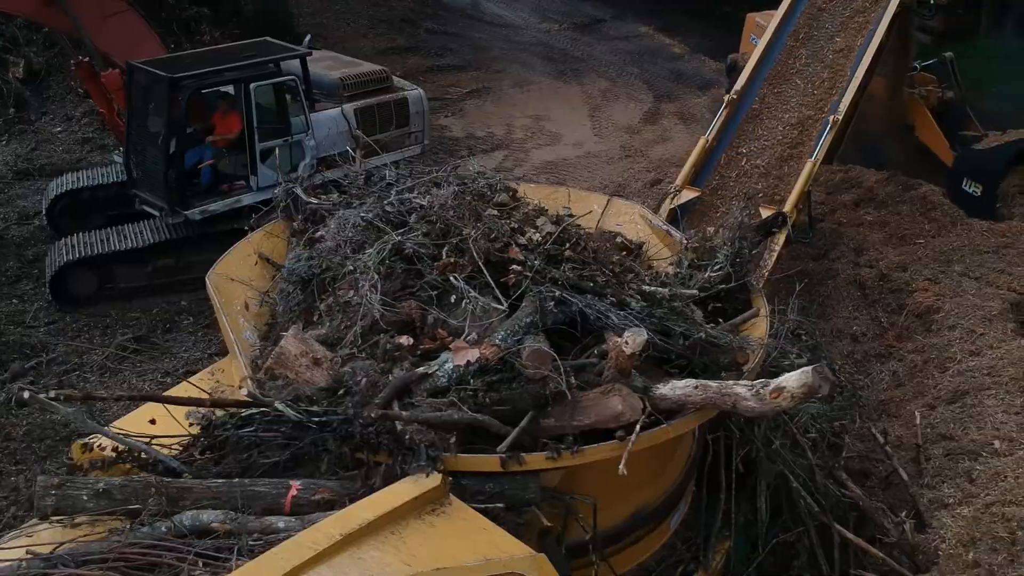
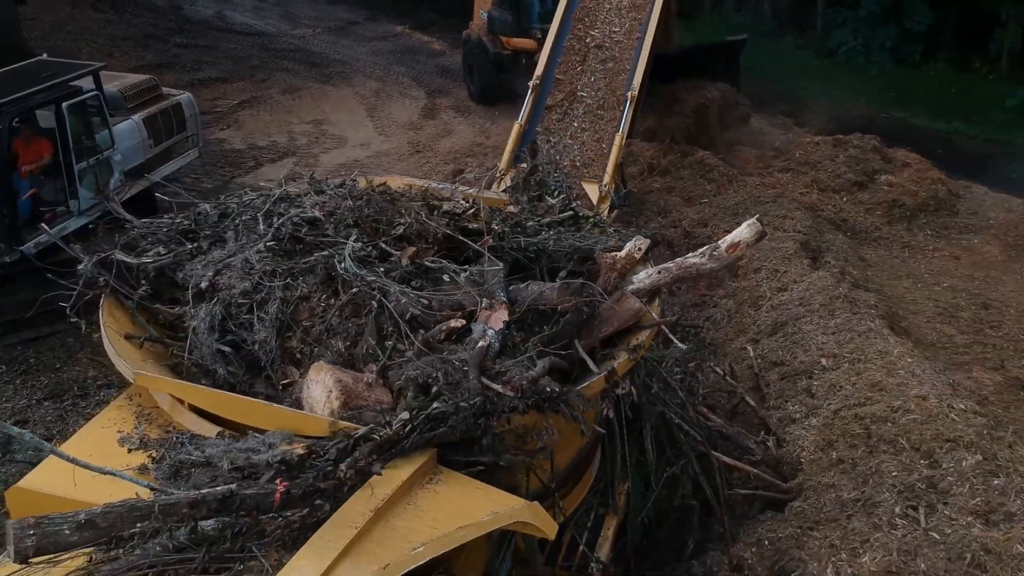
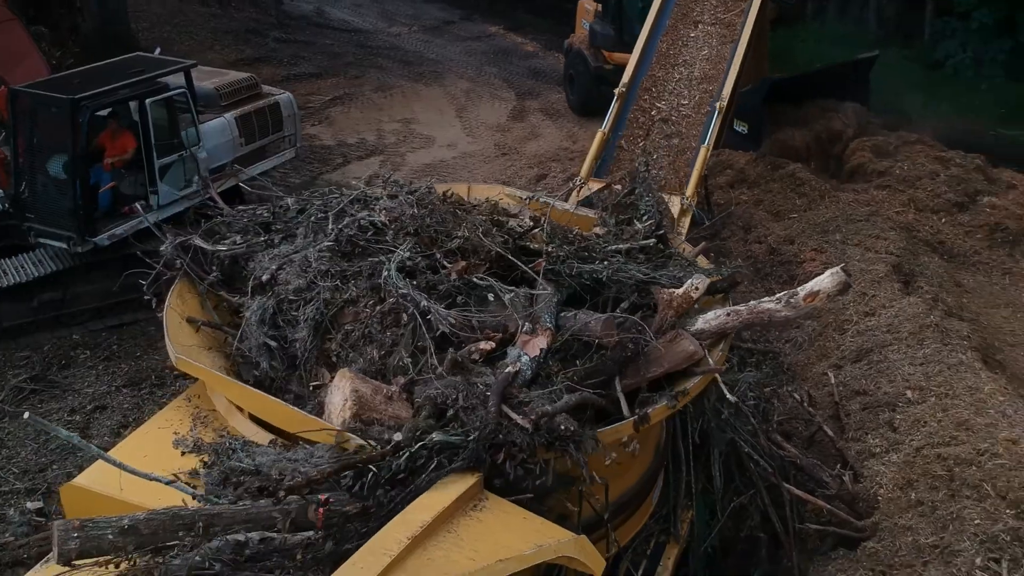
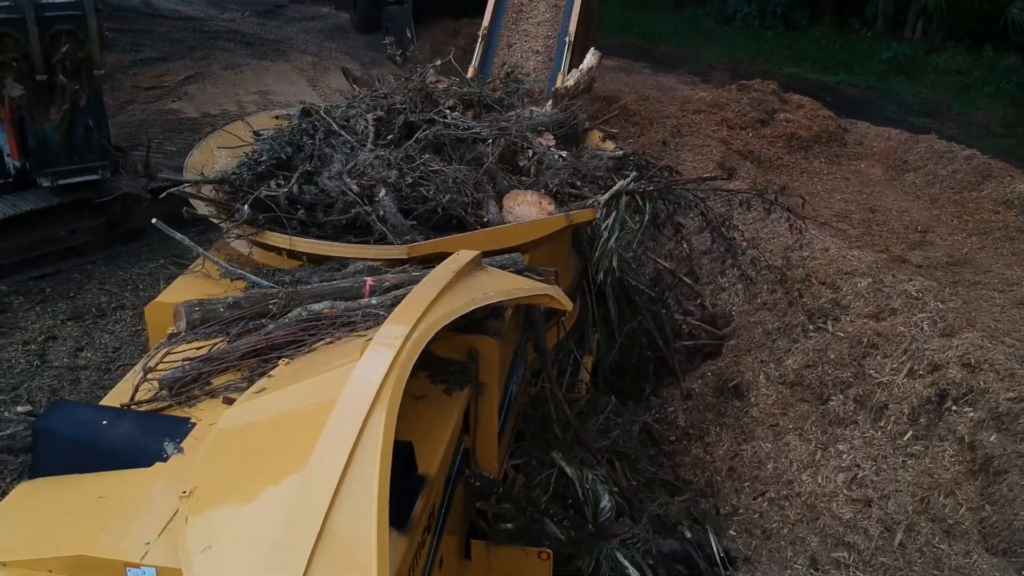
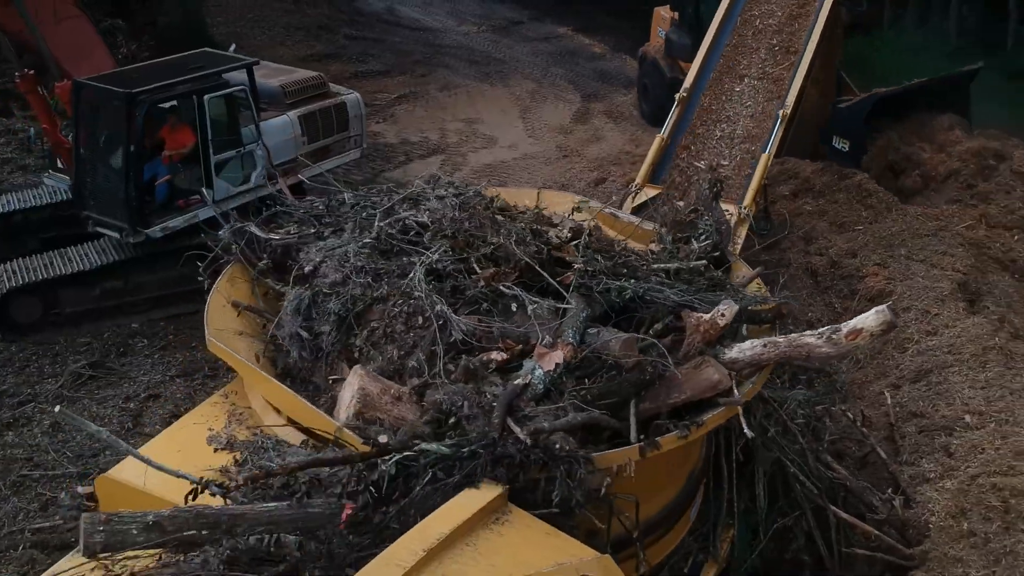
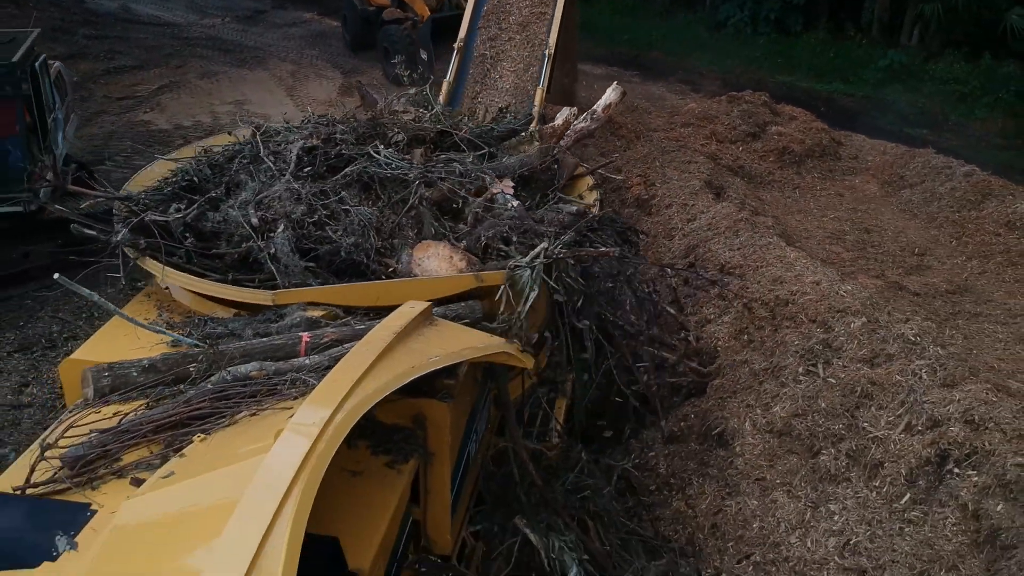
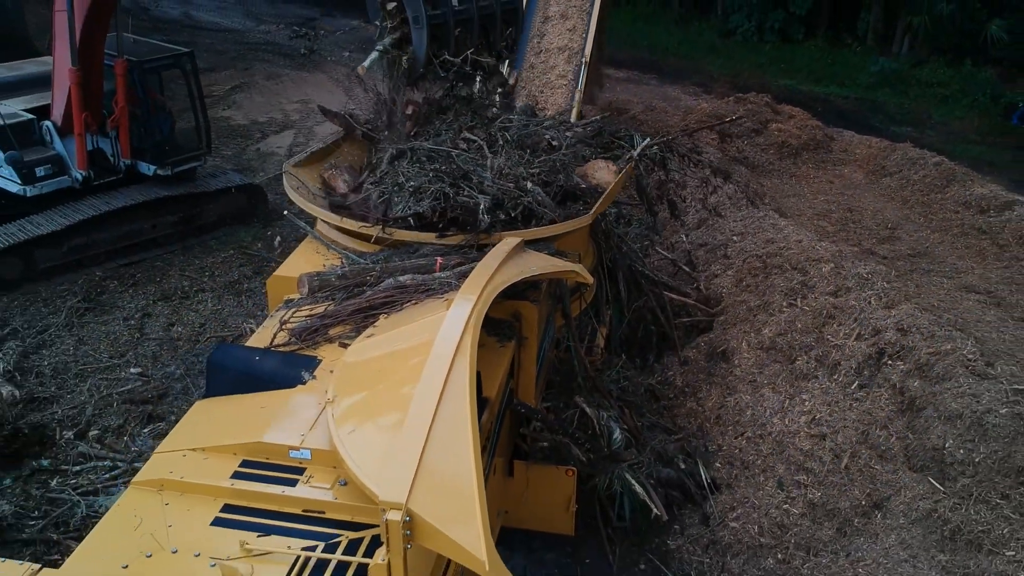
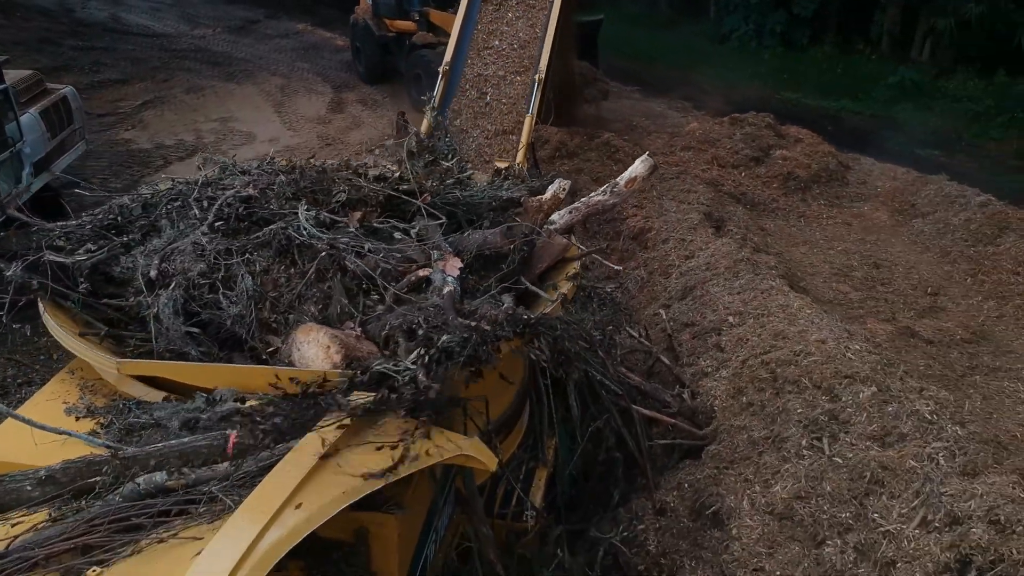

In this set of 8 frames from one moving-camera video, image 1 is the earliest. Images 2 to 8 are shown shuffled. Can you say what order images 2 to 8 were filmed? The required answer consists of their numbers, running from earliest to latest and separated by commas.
5, 3, 2, 8, 6, 4, 7
